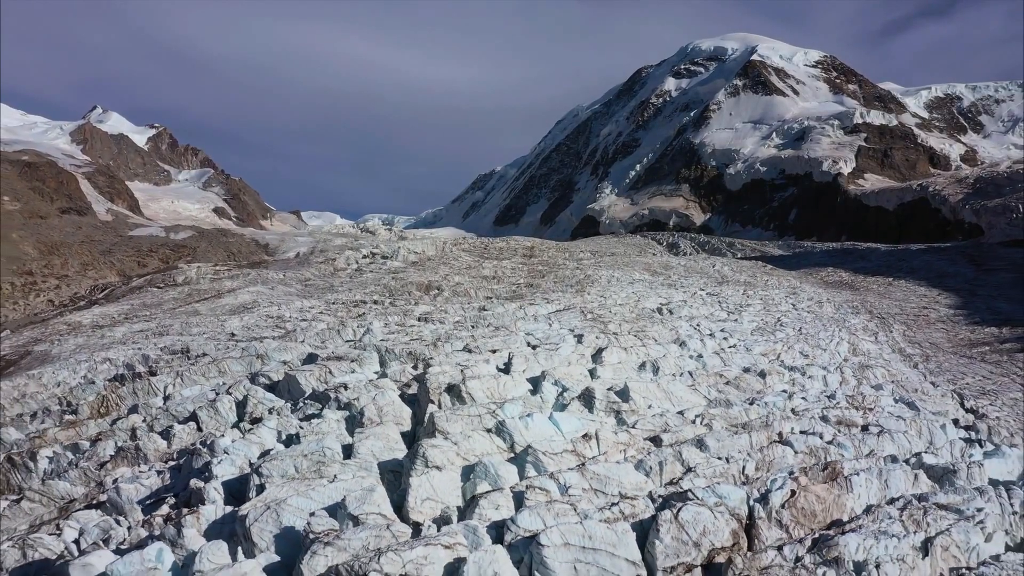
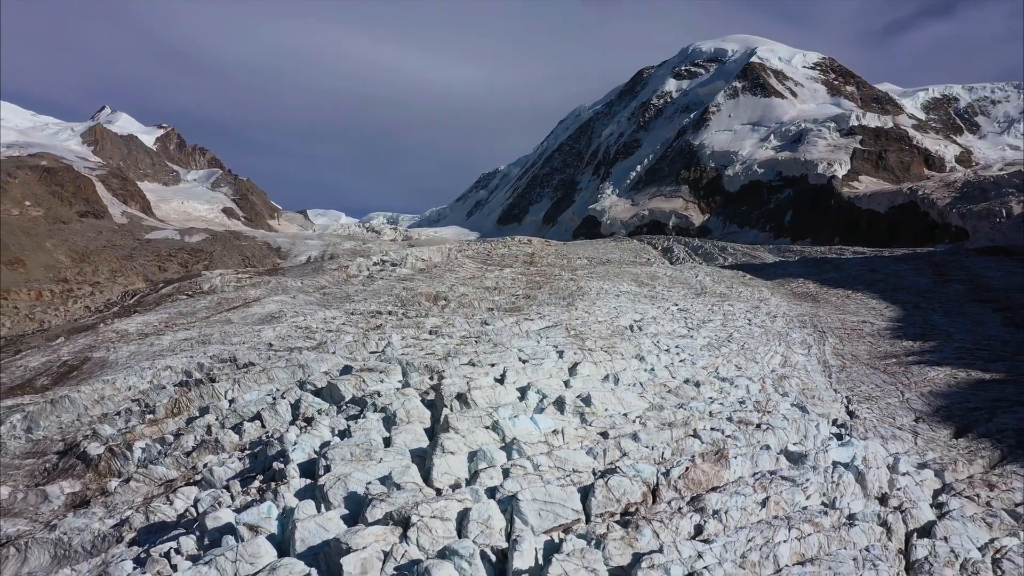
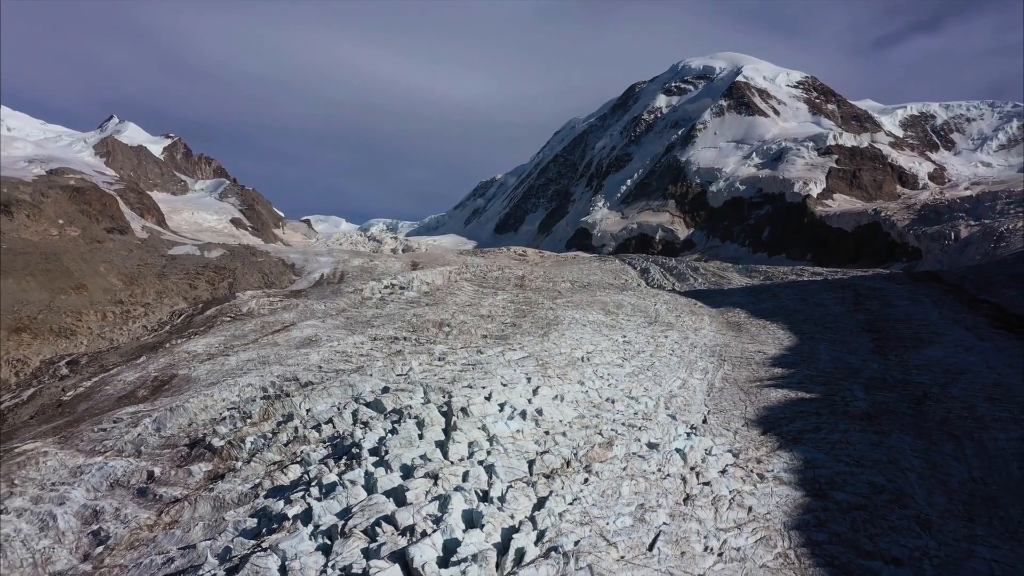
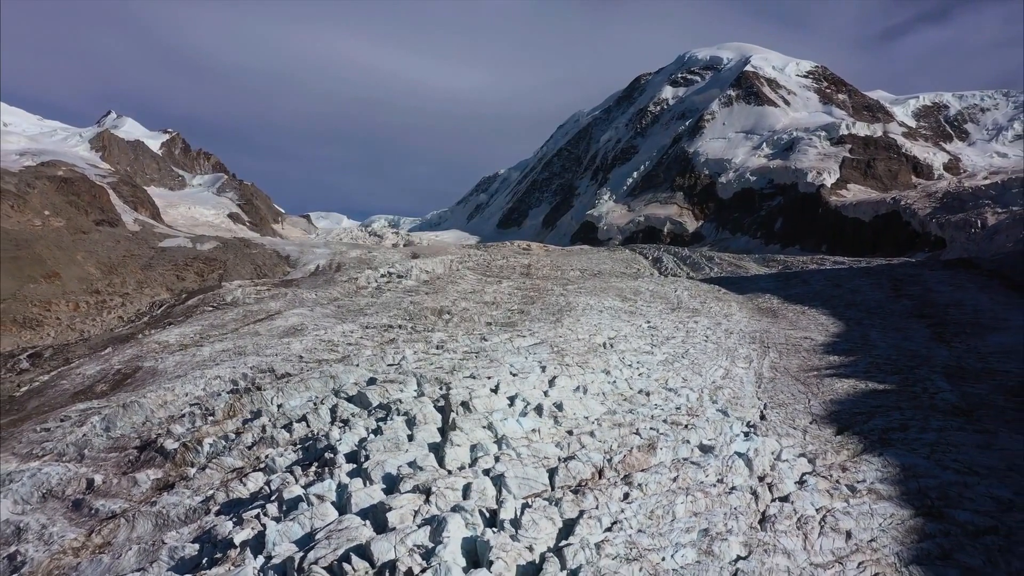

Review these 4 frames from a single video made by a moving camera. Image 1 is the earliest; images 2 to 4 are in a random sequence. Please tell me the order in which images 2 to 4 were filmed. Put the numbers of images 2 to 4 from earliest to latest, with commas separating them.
2, 4, 3
